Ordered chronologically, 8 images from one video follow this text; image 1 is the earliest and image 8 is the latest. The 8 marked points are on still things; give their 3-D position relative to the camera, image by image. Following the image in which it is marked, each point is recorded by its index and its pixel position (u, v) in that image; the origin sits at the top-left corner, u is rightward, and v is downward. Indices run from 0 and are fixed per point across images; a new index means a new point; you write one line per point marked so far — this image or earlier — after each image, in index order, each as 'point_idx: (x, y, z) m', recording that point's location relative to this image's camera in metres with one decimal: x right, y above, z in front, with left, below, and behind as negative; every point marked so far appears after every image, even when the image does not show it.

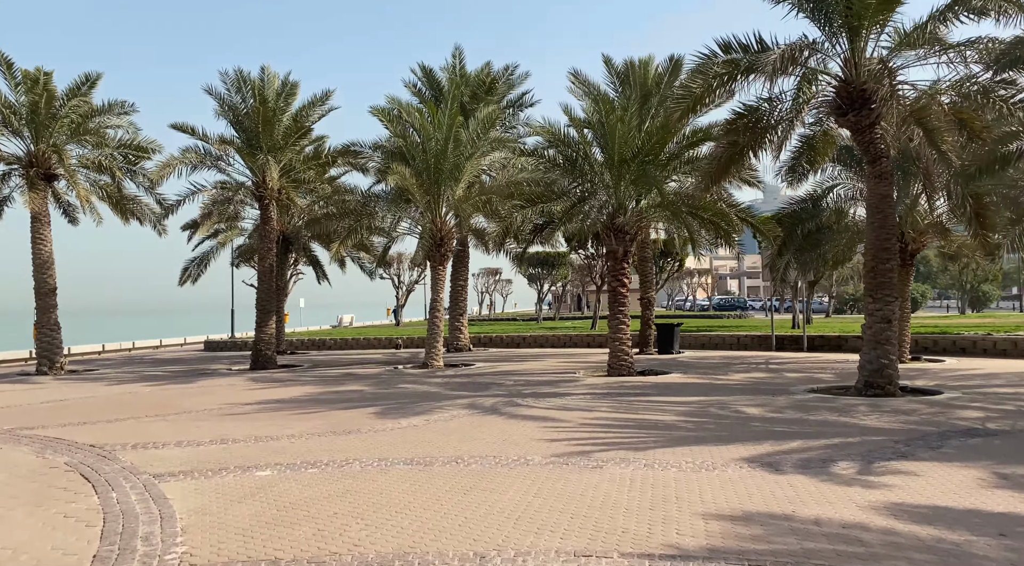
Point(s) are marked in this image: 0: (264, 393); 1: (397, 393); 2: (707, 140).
0: (-4.7, -2.1, +15.3) m
1: (-2.0, -2.0, +14.2) m
2: (+4.0, +2.9, +16.4) m
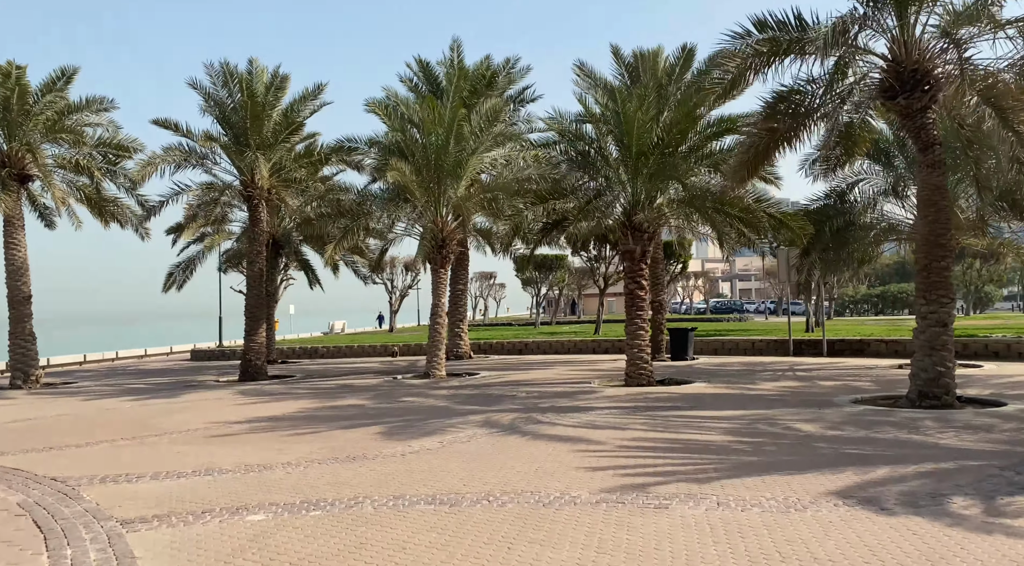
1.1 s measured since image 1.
0: (-4.4, -2.2, +14.0) m
1: (-1.8, -2.0, +13.0) m
2: (+4.2, +2.9, +15.2) m
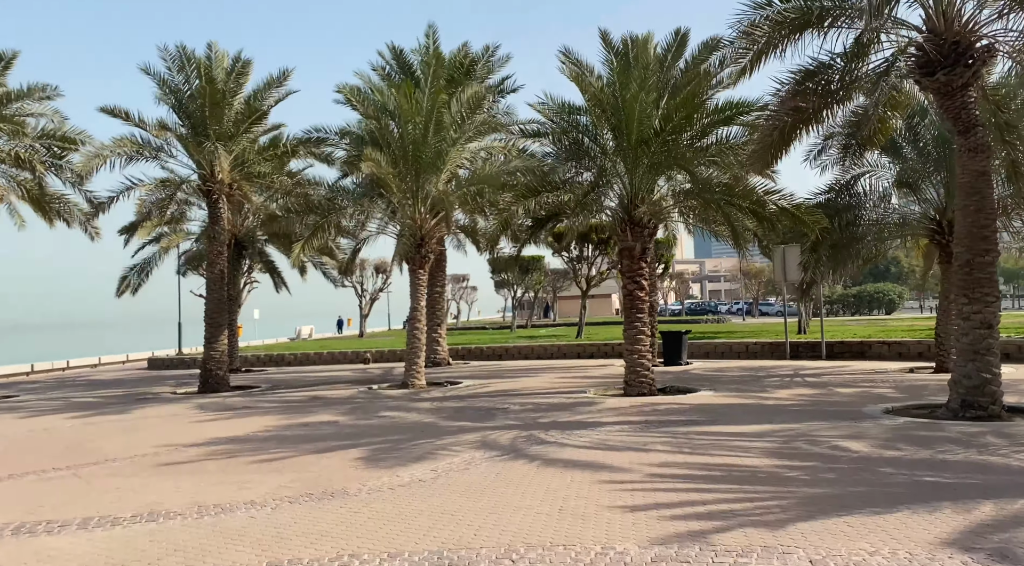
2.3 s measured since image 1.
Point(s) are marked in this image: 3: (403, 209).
0: (-4.6, -2.2, +12.3) m
1: (-1.9, -2.0, +11.4) m
2: (+4.0, +2.9, +14.0) m
3: (-2.5, +1.7, +18.6) m
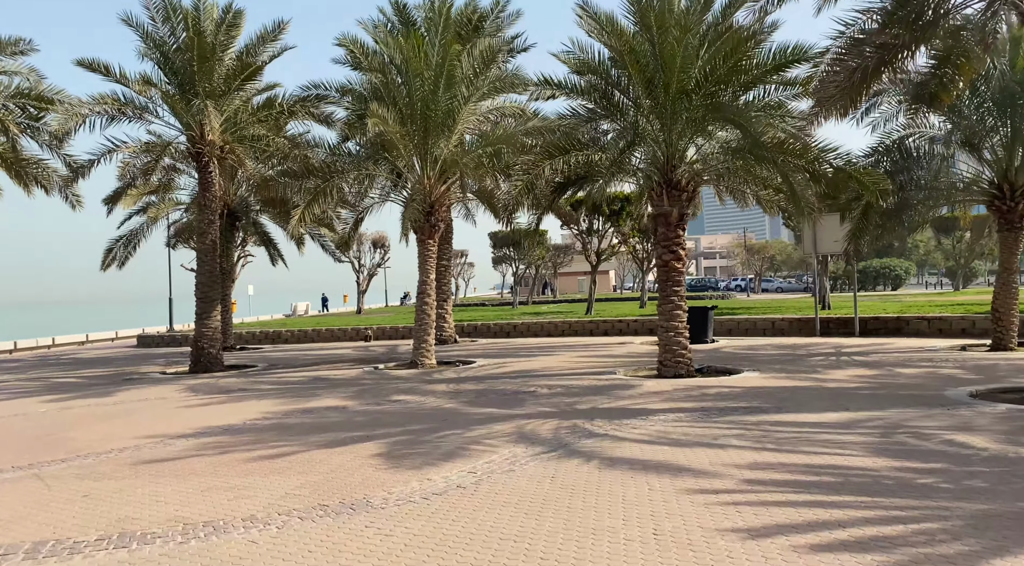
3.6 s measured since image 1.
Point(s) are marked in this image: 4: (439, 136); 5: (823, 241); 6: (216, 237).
0: (-4.1, -1.8, +10.9) m
1: (-1.4, -1.6, +10.0) m
2: (+4.4, +3.4, +12.5) m
3: (-2.1, +2.3, +17.0) m
4: (-1.5, +3.0, +16.3) m
5: (+7.5, +1.0, +19.6) m
6: (-6.8, +1.1, +18.7) m
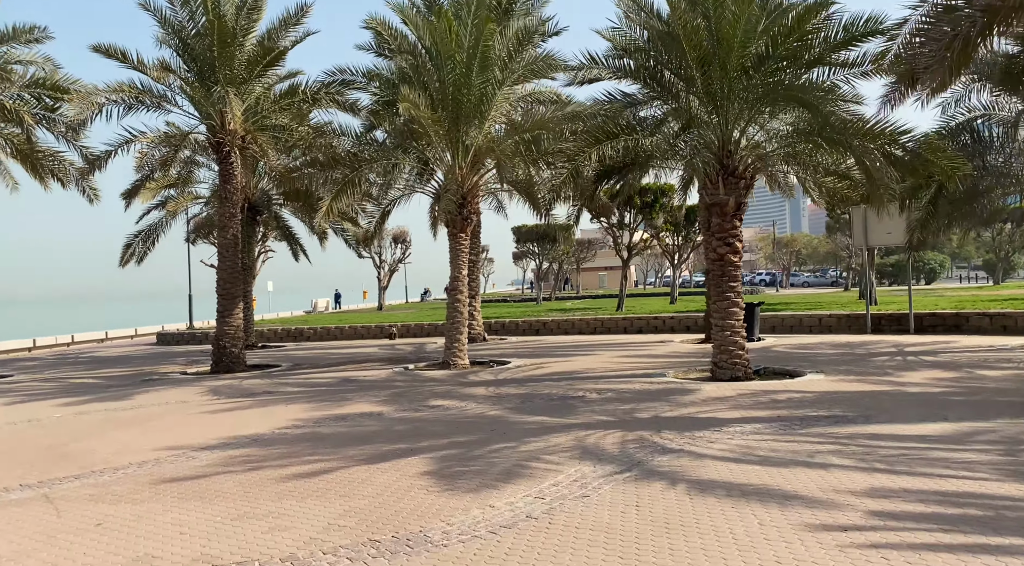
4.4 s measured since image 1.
0: (-3.5, -1.7, +10.1) m
1: (-0.8, -1.6, +9.1) m
2: (+5.0, +3.5, +11.4) m
3: (-1.4, +2.4, +16.1) m
4: (-0.8, +3.0, +15.4) m
5: (+8.3, +1.2, +18.5) m
6: (-6.1, +1.2, +17.9) m
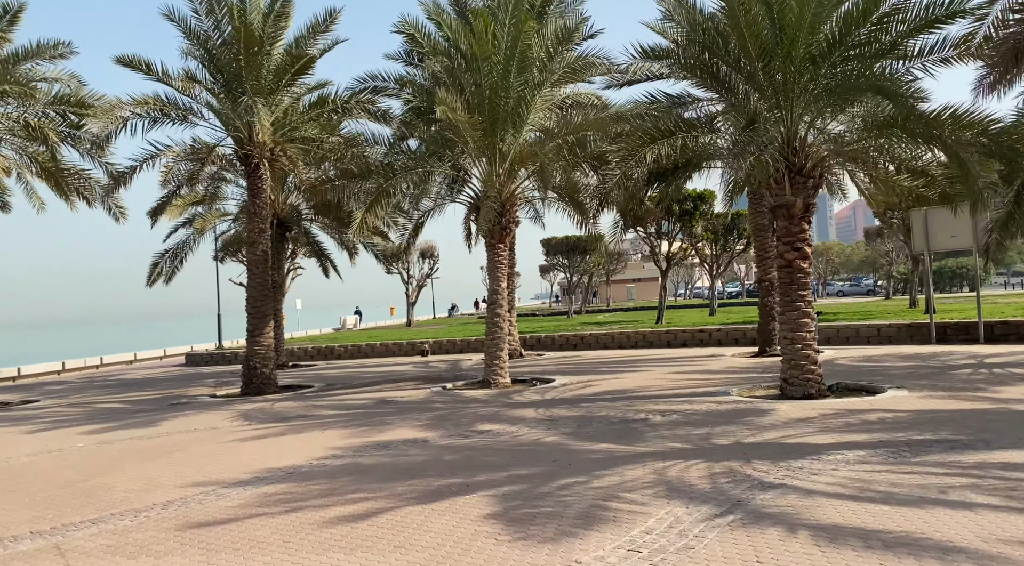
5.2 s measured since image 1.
0: (-2.9, -1.9, +9.2) m
1: (-0.2, -1.7, +8.2) m
2: (+5.7, +3.4, +10.4) m
3: (-0.6, +2.1, +15.3) m
4: (0.0, +2.8, +14.6) m
5: (+9.1, +1.0, +17.3) m
6: (-5.2, +0.8, +17.2) m
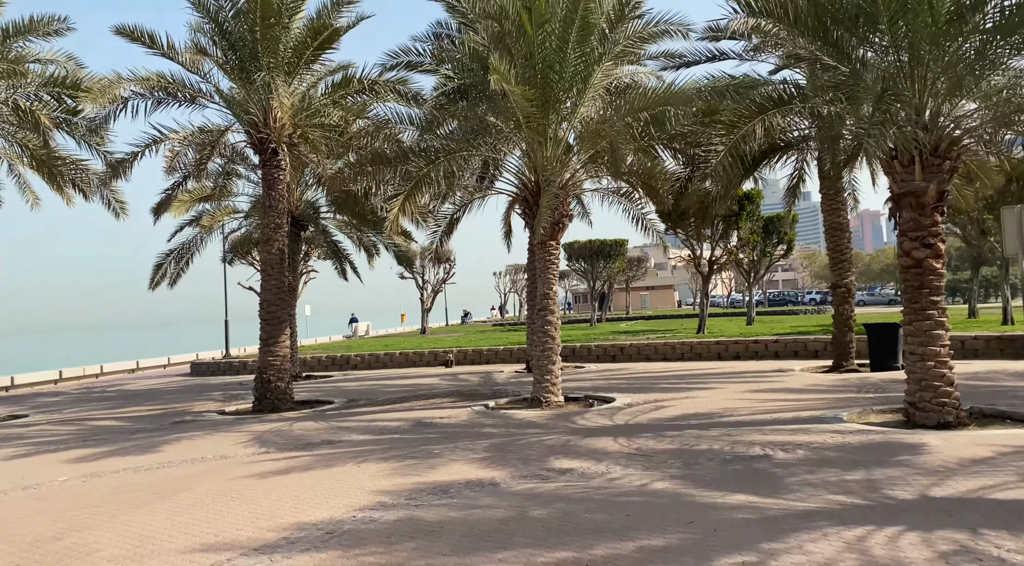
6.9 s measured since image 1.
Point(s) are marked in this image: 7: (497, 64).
0: (-2.0, -1.9, +7.3) m
1: (+0.6, -1.7, +6.3) m
2: (+6.5, +3.3, +8.5) m
3: (+0.3, +2.1, +13.4) m
4: (+0.9, +2.7, +12.7) m
5: (+10.0, +0.9, +15.3) m
6: (-4.3, +0.7, +15.3) m
7: (-0.3, +3.1, +11.8) m
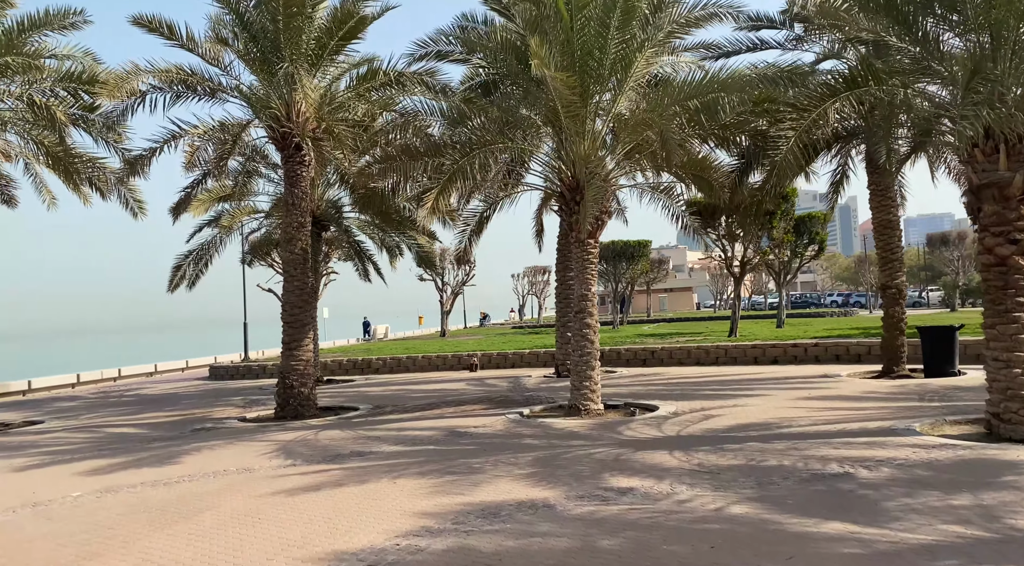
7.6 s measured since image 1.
0: (-1.6, -1.9, +6.6) m
1: (+1.1, -1.7, +5.5) m
2: (+7.0, +3.3, +7.6) m
3: (+0.9, +2.1, +12.6) m
4: (+1.4, +2.7, +11.9) m
5: (+10.6, +0.9, +14.4) m
6: (-3.7, +0.7, +14.6) m
7: (+0.2, +3.1, +11.1) m
